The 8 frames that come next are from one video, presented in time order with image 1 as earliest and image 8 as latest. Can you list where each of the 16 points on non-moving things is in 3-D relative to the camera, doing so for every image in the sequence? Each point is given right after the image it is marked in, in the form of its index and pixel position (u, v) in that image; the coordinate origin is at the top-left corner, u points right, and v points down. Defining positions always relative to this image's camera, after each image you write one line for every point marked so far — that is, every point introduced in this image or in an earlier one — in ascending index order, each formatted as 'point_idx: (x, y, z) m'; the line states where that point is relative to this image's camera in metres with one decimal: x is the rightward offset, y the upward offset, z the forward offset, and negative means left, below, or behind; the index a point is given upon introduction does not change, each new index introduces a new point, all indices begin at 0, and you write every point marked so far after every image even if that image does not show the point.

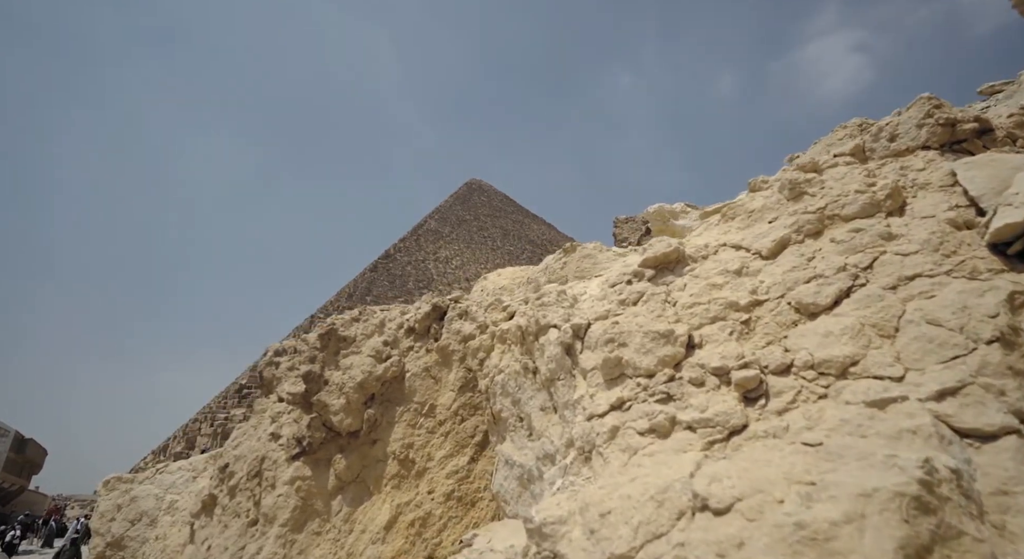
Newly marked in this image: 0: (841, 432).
0: (+0.7, -0.3, +1.2) m
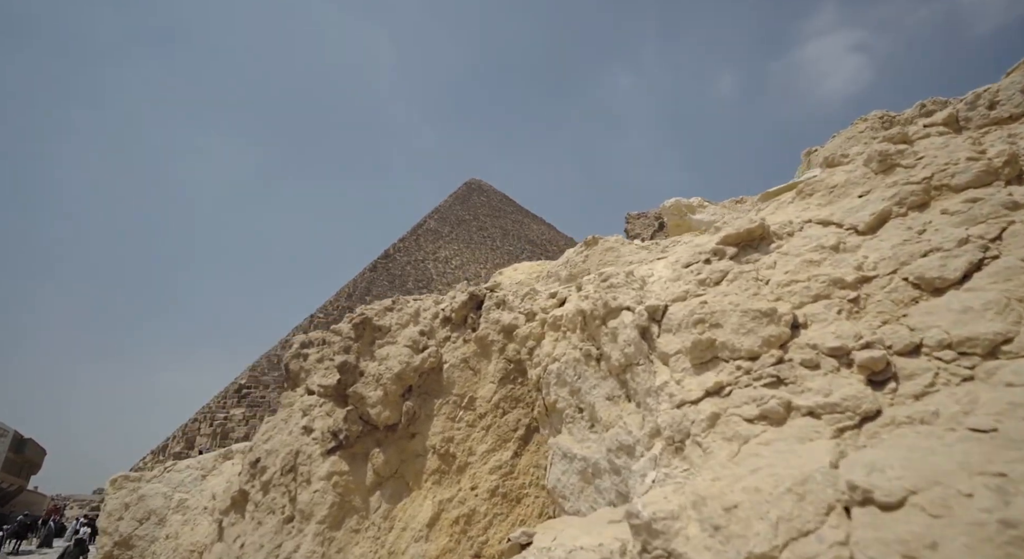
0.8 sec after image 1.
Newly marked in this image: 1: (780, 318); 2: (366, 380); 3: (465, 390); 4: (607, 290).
0: (+0.9, -0.2, +1.0) m
1: (+0.7, -0.1, +1.5) m
2: (-0.8, -0.5, +3.1) m
3: (-0.3, -0.6, +3.1) m
4: (+0.4, 0.0, +2.1) m
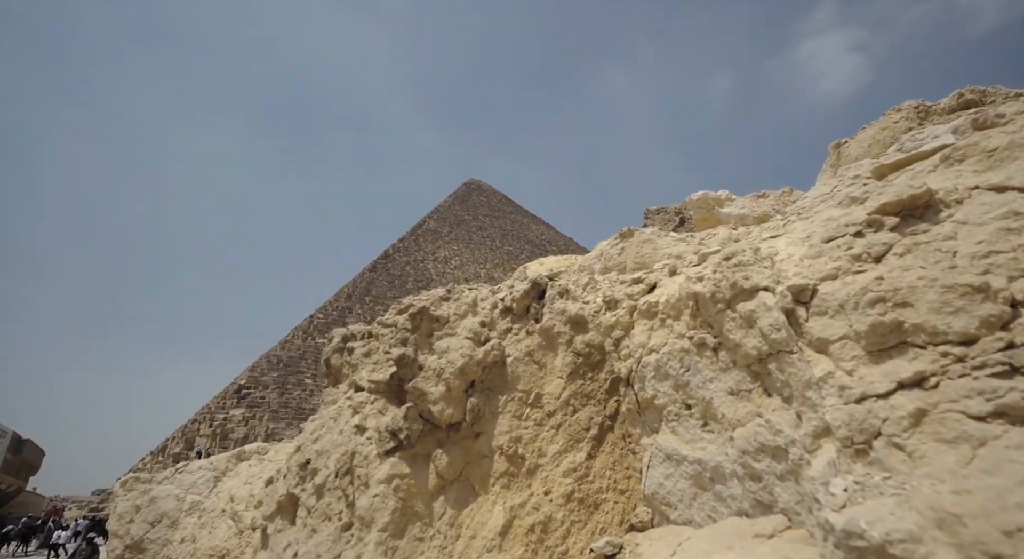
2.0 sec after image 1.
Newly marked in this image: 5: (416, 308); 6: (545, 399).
0: (+1.2, -0.2, +0.8) m
1: (+1.0, 0.0, +1.2) m
2: (-0.4, -0.5, +2.8) m
3: (+0.1, -0.5, +2.9) m
4: (+0.7, 0.0, +1.8) m
5: (-0.5, -0.2, +3.1) m
6: (+0.2, -0.6, +2.9) m
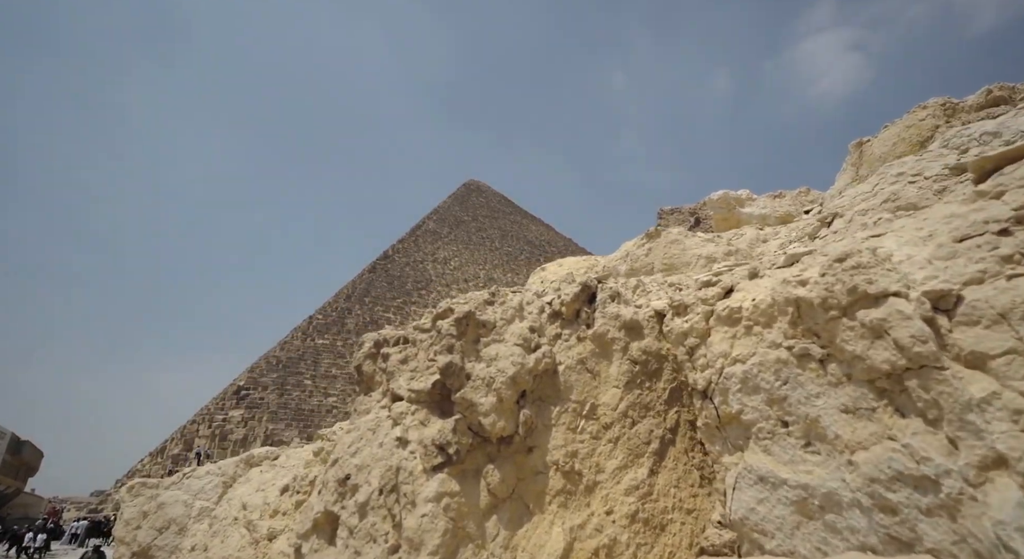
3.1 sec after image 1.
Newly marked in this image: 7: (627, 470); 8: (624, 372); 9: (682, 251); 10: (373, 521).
0: (+1.5, -0.2, +0.6) m
1: (+1.3, 0.0, +1.0) m
2: (-0.2, -0.5, +2.6) m
3: (+0.3, -0.6, +2.7) m
4: (+1.0, 0.0, +1.6) m
5: (-0.2, -0.2, +2.9) m
6: (+0.4, -0.6, +2.7) m
7: (+0.5, -0.8, +2.5) m
8: (+0.5, -0.4, +2.7) m
9: (+1.8, +0.3, +6.0) m
10: (-0.6, -1.1, +2.5) m
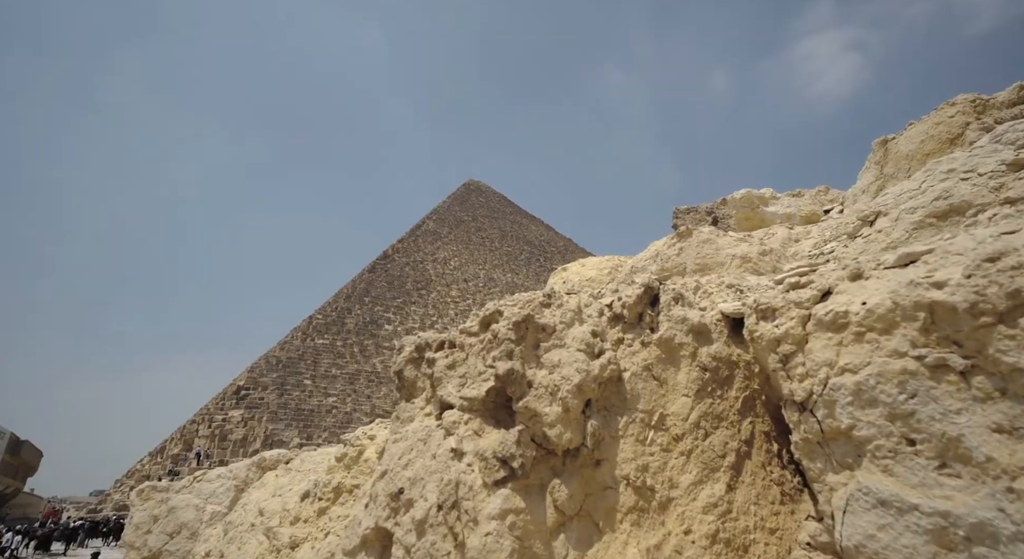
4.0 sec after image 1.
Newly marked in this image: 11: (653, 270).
0: (+1.8, -0.2, +0.4) m
1: (+1.6, -0.1, +0.9) m
2: (+0.1, -0.5, +2.5) m
3: (+0.6, -0.6, +2.5) m
4: (+1.2, 0.0, +1.4) m
5: (0.0, -0.2, +2.7) m
6: (+0.7, -0.6, +2.5) m
7: (+0.8, -0.8, +2.3) m
8: (+0.8, -0.4, +2.5) m
9: (+2.1, +0.3, +5.8) m
10: (-0.3, -1.1, +2.3) m
11: (+1.5, +0.1, +6.1) m
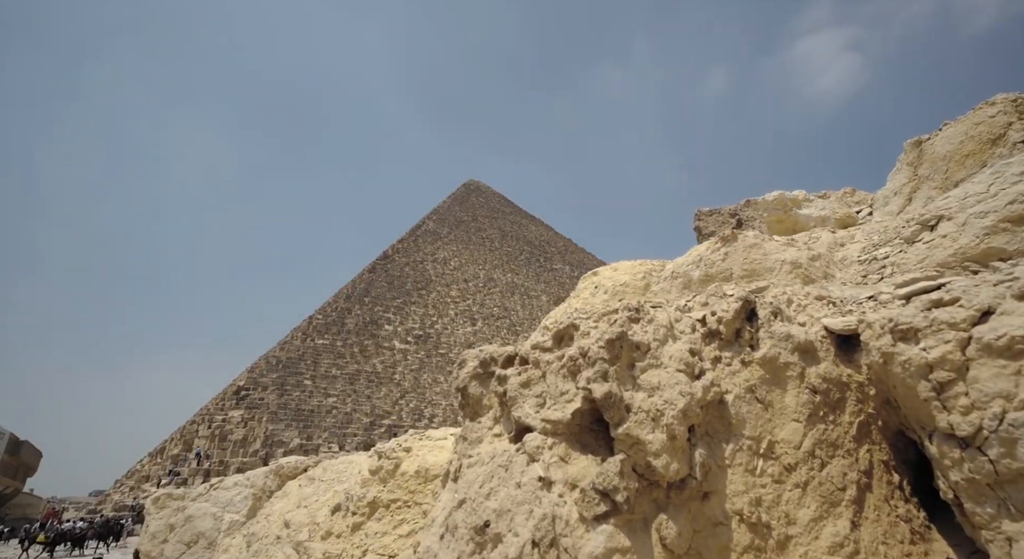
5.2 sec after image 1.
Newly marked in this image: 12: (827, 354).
0: (+2.1, -0.3, +0.2) m
1: (+1.9, -0.1, +0.6) m
2: (+0.5, -0.5, +2.2) m
3: (+1.0, -0.6, +2.3) m
4: (+1.6, 0.0, +1.2) m
5: (+0.4, -0.2, +2.5) m
6: (+1.1, -0.7, +2.3) m
7: (+1.2, -0.9, +2.1) m
8: (+1.2, -0.5, +2.3) m
9: (+2.5, +0.2, +5.6) m
10: (0.0, -1.1, +2.1) m
11: (+1.9, 0.0, +5.8) m
12: (+1.4, -0.3, +2.4) m
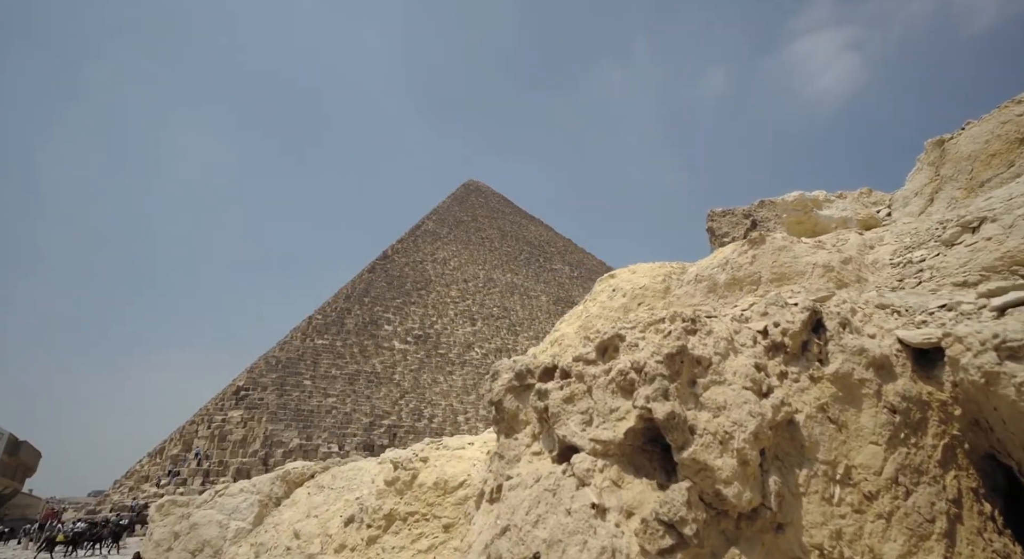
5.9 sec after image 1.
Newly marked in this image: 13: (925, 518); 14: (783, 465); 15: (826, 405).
0: (+2.3, -0.3, 0.0) m
1: (+2.1, -0.1, +0.4) m
2: (+0.7, -0.6, +2.0) m
3: (+1.2, -0.7, +2.1) m
4: (+1.8, -0.1, +1.0) m
5: (+0.6, -0.3, +2.3) m
6: (+1.3, -0.7, +2.1) m
7: (+1.4, -0.9, +1.9) m
8: (+1.4, -0.5, +2.1) m
9: (+2.7, +0.2, +5.4) m
10: (+0.2, -1.2, +1.9) m
11: (+2.1, 0.0, +5.6) m
12: (+1.6, -0.4, +2.2) m
13: (+1.5, -0.8, +2.0) m
14: (+1.0, -0.7, +2.1) m
15: (+1.2, -0.5, +2.2) m
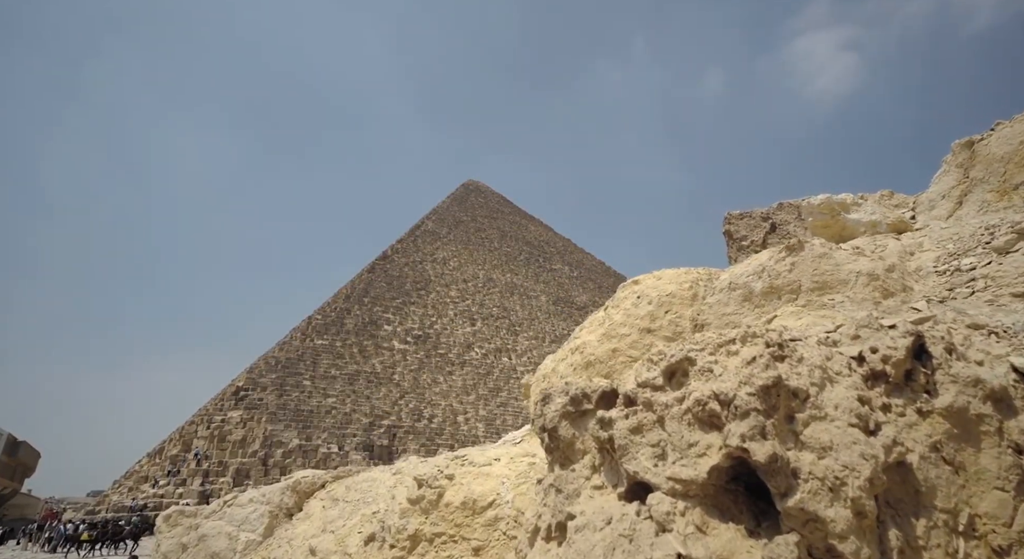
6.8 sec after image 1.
0: (+2.6, -0.4, -0.3) m
1: (+2.4, -0.2, +0.2) m
2: (+1.0, -0.7, +1.8) m
3: (+1.5, -0.7, +1.9) m
4: (+2.1, -0.2, +0.8) m
5: (+0.9, -0.3, +2.0) m
6: (+1.5, -0.8, +1.8) m
7: (+1.6, -1.0, +1.7) m
8: (+1.7, -0.6, +1.9) m
9: (+3.0, +0.1, +5.2) m
10: (+0.5, -1.2, +1.7) m
11: (+2.4, -0.1, +5.4) m
12: (+1.8, -0.4, +2.0) m
13: (+1.7, -0.9, +1.7) m
14: (+1.3, -0.8, +1.9) m
15: (+1.5, -0.6, +2.0) m
